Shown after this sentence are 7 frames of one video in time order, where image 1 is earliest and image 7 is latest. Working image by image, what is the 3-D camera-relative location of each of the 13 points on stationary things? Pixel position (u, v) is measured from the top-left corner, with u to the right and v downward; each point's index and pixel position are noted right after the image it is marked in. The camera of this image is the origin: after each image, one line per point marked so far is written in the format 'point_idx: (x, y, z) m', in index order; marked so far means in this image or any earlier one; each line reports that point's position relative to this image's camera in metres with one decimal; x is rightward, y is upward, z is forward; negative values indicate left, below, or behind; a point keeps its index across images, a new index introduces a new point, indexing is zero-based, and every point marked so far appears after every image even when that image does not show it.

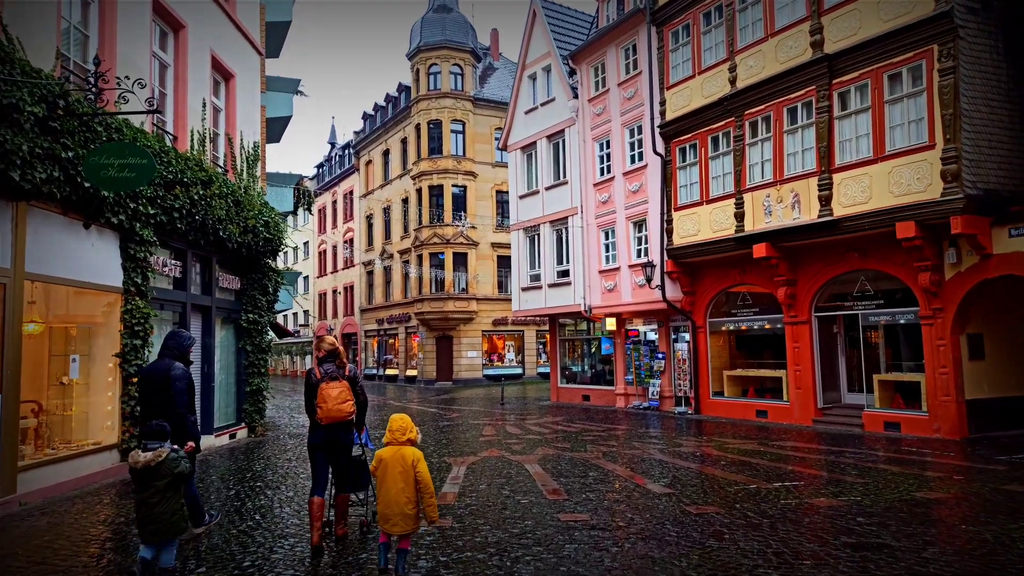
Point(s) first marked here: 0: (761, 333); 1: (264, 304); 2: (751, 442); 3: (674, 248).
0: (+6.2, -1.2, +18.0) m
1: (-5.4, -0.4, +15.6) m
2: (+4.6, -2.9, +13.6) m
3: (+4.3, +1.1, +19.0) m
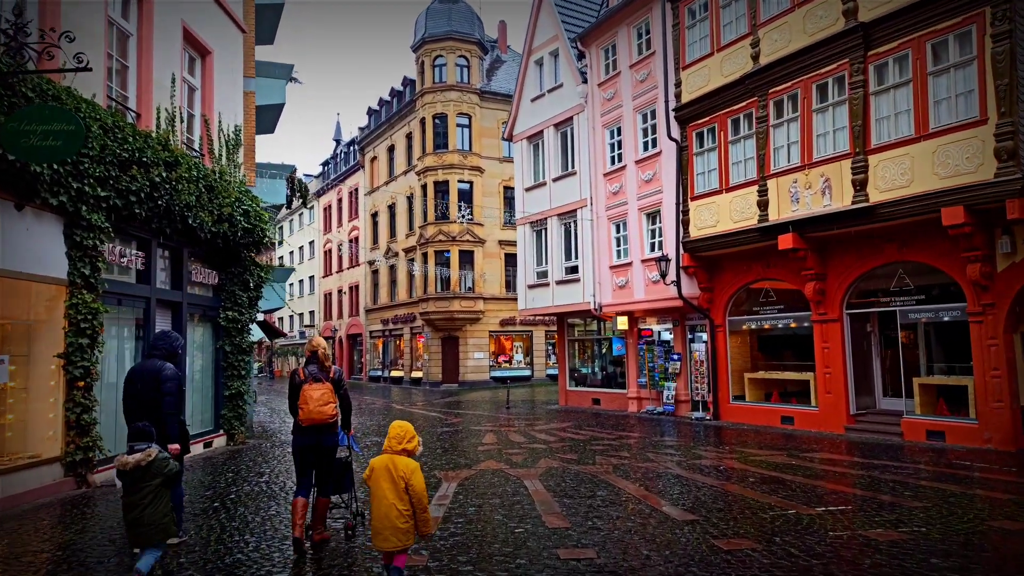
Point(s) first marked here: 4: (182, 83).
0: (+6.3, -1.0, +16.5) m
1: (-5.4, -0.3, +14.4) m
2: (+4.6, -2.8, +12.2) m
3: (+4.4, +1.2, +17.6) m
4: (-6.0, +3.7, +13.0) m
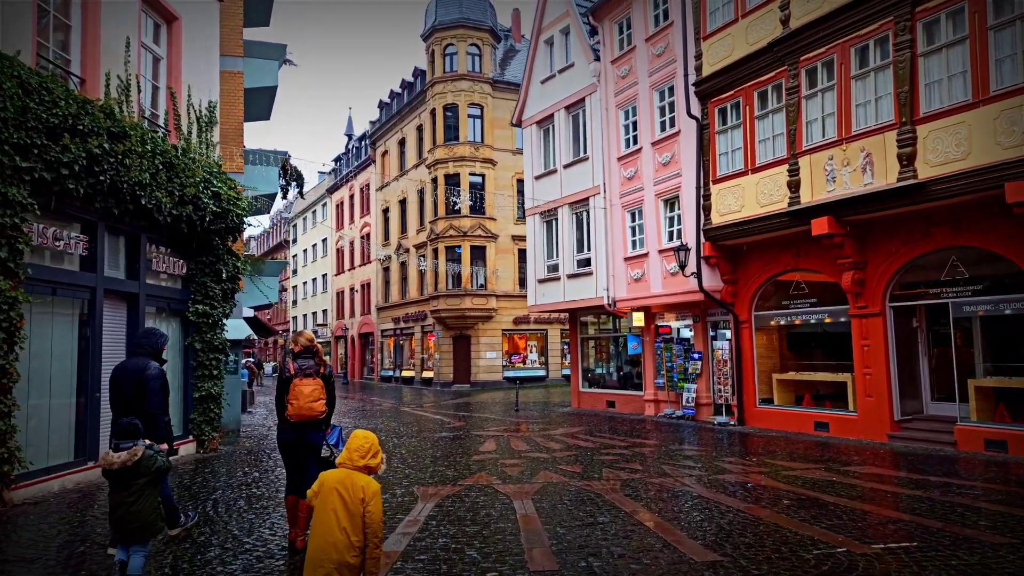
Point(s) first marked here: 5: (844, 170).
0: (+6.4, -0.9, +14.9) m
1: (-5.4, -0.1, +13.1) m
2: (+4.5, -2.7, +10.6) m
3: (+4.5, +1.3, +16.0) m
4: (-6.1, +3.9, +11.7) m
5: (+6.1, +2.2, +13.1) m
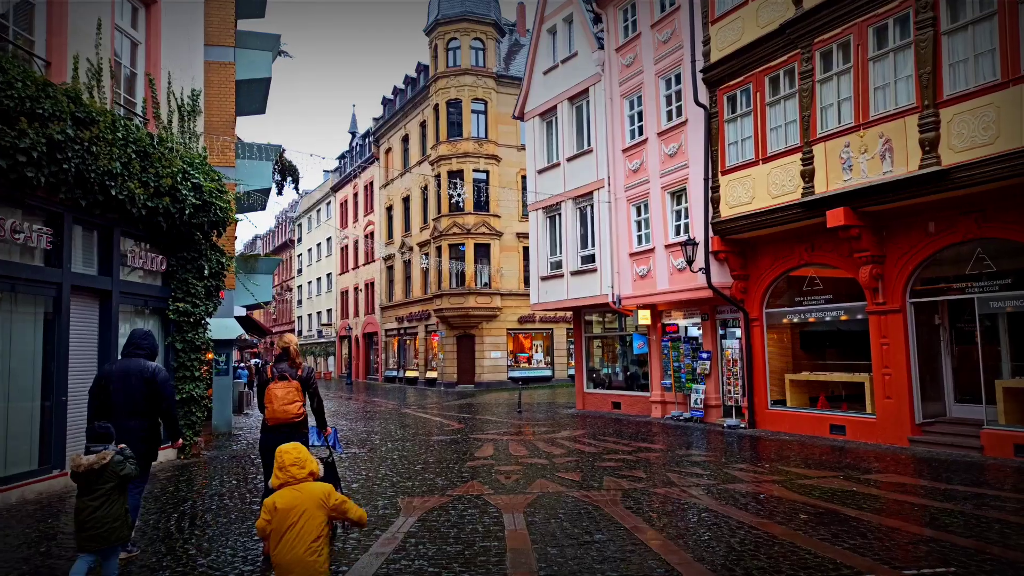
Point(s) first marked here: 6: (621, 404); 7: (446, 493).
0: (+6.4, -0.8, +14.1) m
1: (-5.5, 0.0, +12.5) m
2: (+4.5, -2.6, +9.9) m
3: (+4.4, +1.4, +15.2) m
4: (-6.1, +4.0, +11.1) m
5: (+6.0, +2.3, +12.3) m
6: (+3.0, -3.2, +19.8) m
7: (-0.8, -2.5, +8.8) m
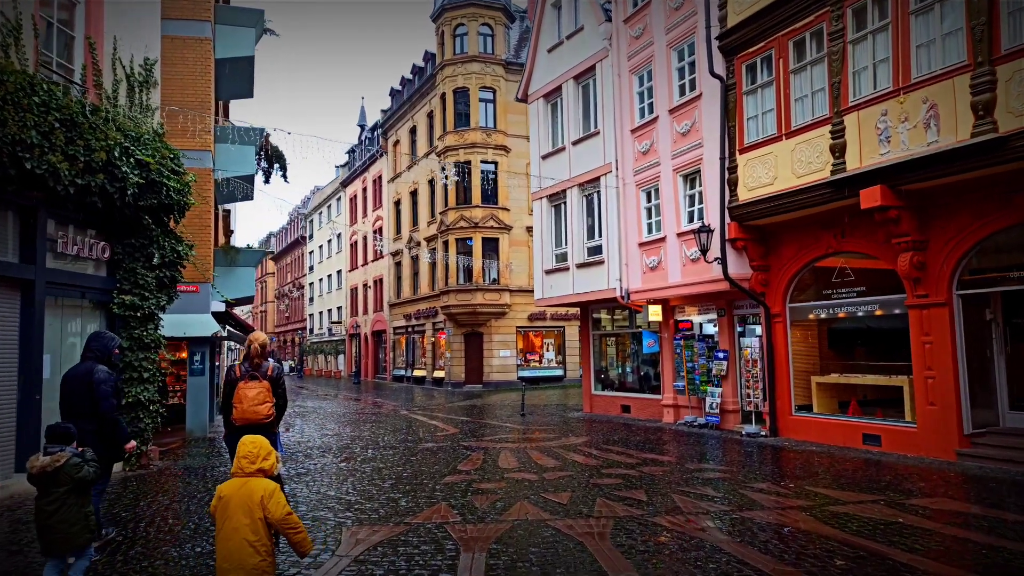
0: (+6.2, -0.6, +12.5) m
1: (-5.6, +0.1, +11.1) m
2: (+4.2, -2.4, +8.3) m
3: (+4.3, +1.6, +13.6) m
4: (-6.4, +4.1, +9.8) m
5: (+5.8, +2.4, +10.7) m
6: (+3.1, -3.1, +18.3) m
7: (-1.1, -2.4, +7.4) m
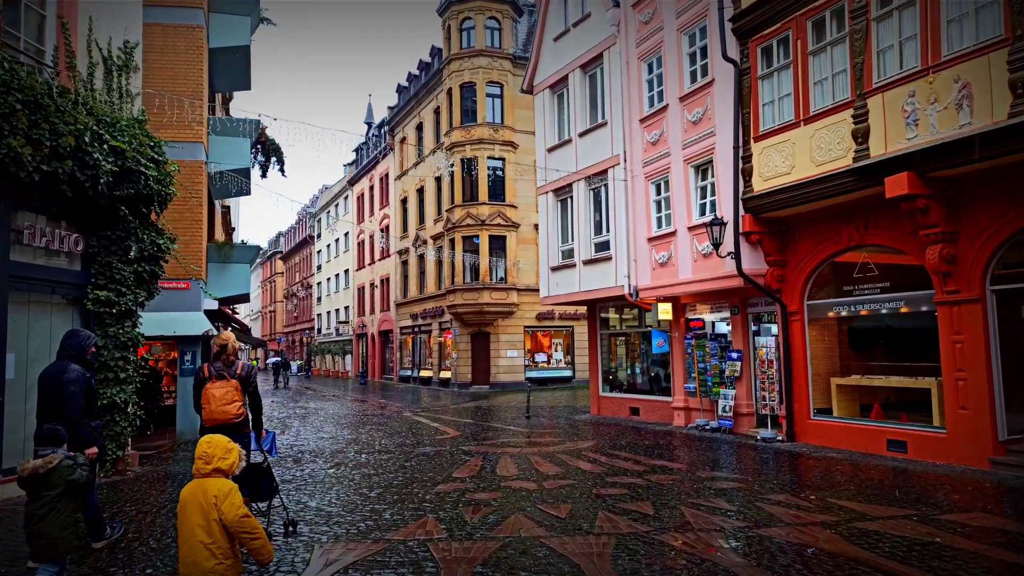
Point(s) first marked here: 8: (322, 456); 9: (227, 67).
0: (+6.2, -0.5, +11.7) m
1: (-5.7, +0.2, +10.5) m
2: (+4.1, -2.4, +7.5) m
3: (+4.3, +1.7, +12.8) m
4: (-6.4, +4.2, +9.2) m
5: (+5.8, +2.5, +9.9) m
6: (+3.1, -3.0, +17.5) m
7: (-1.2, -2.3, +6.7) m
8: (-3.5, -3.1, +13.0) m
9: (-7.4, +5.8, +18.7) m
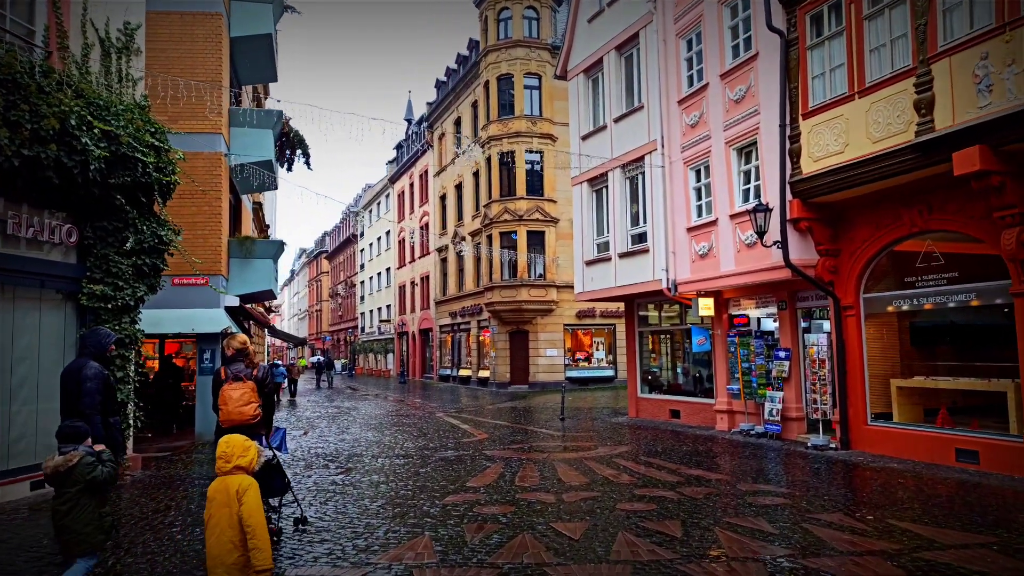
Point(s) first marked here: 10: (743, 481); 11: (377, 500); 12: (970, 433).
0: (+6.5, -0.4, +10.4) m
1: (-5.4, +0.2, +10.0) m
2: (+4.2, -2.2, +6.4) m
3: (+4.7, +1.8, +11.7) m
4: (-6.3, +4.2, +8.7) m
5: (+6.0, +2.6, +8.6) m
6: (+3.9, -2.9, +16.4) m
7: (-1.2, -2.2, +5.9) m
8: (-3.0, -3.0, +12.4) m
9: (-6.6, +5.9, +18.2) m
10: (+3.0, -2.5, +9.4) m
11: (-1.6, -2.5, +8.5) m
12: (+6.5, -2.0, +10.0) m
